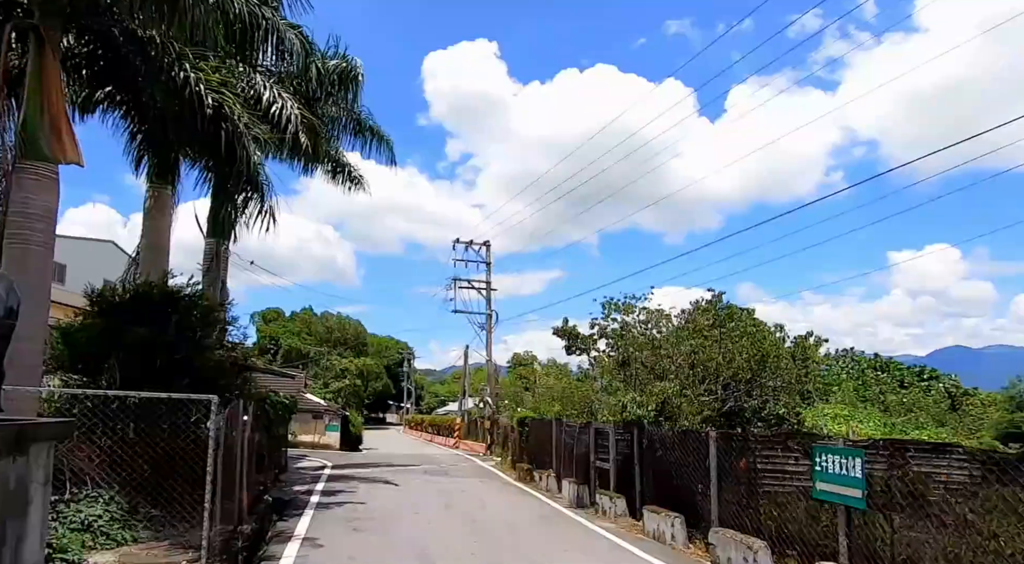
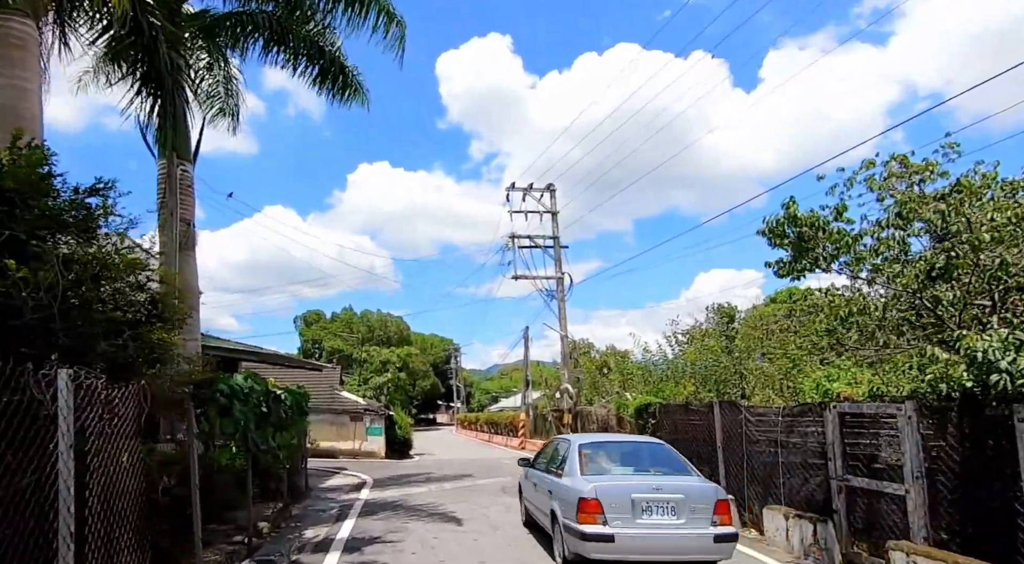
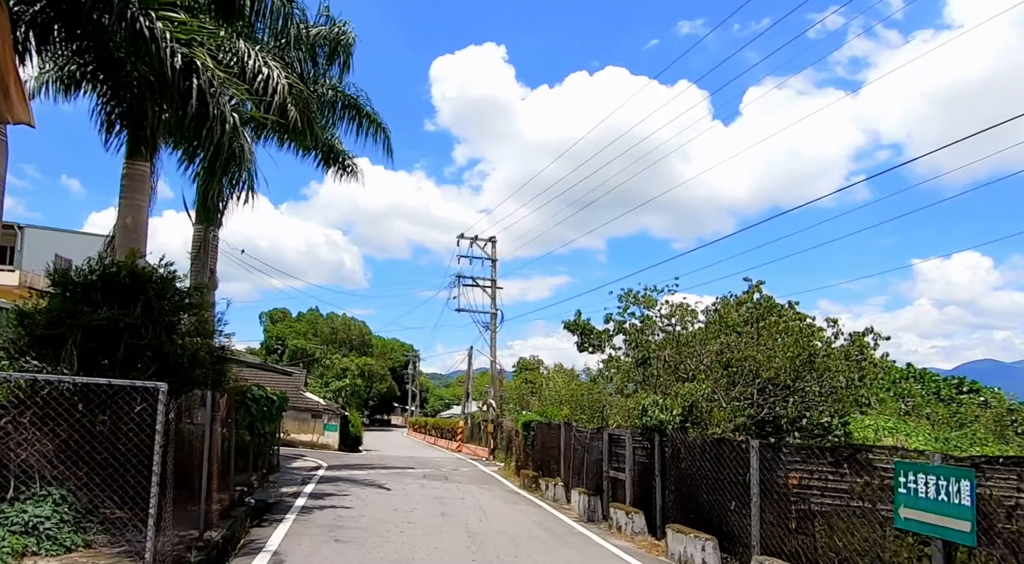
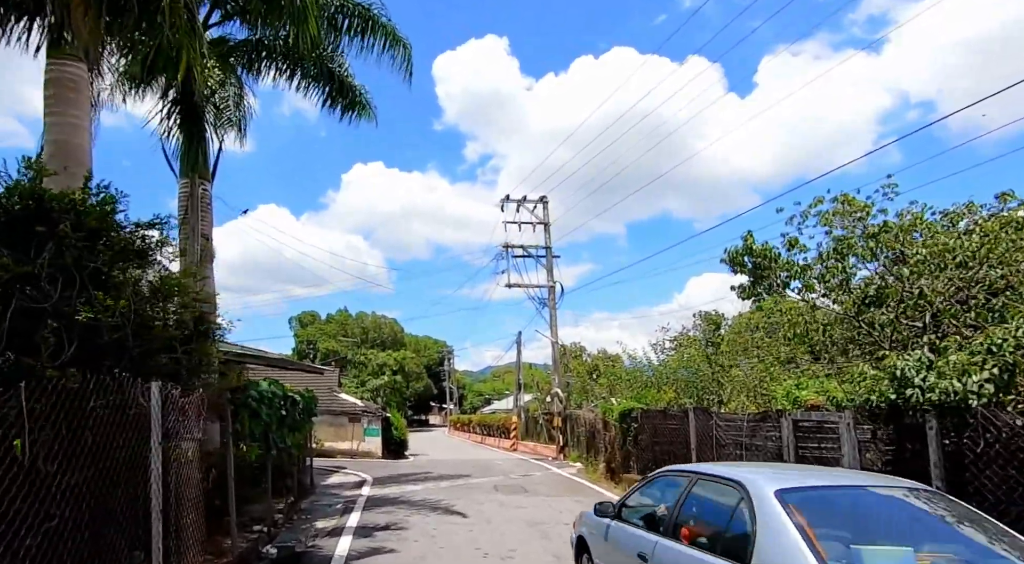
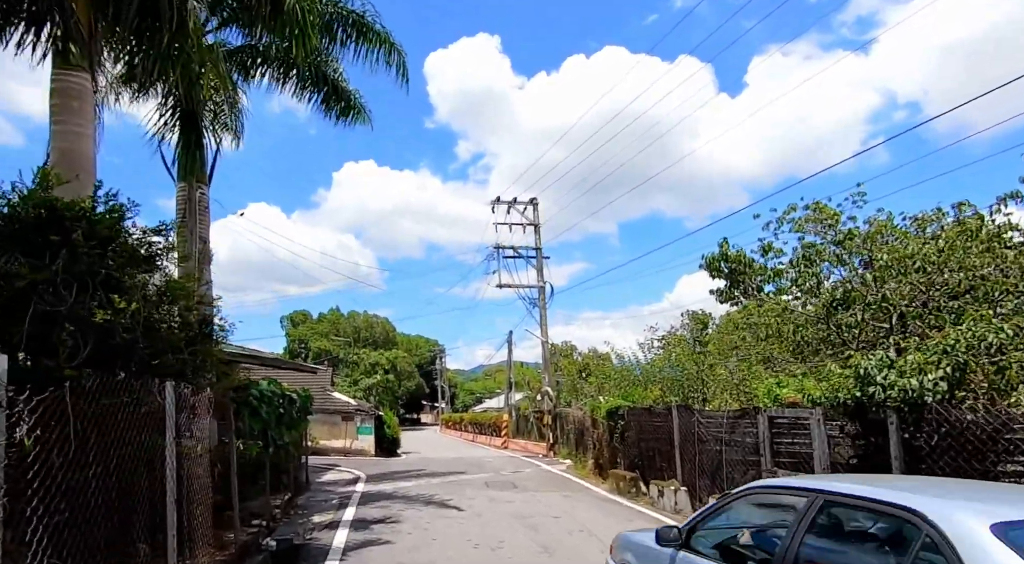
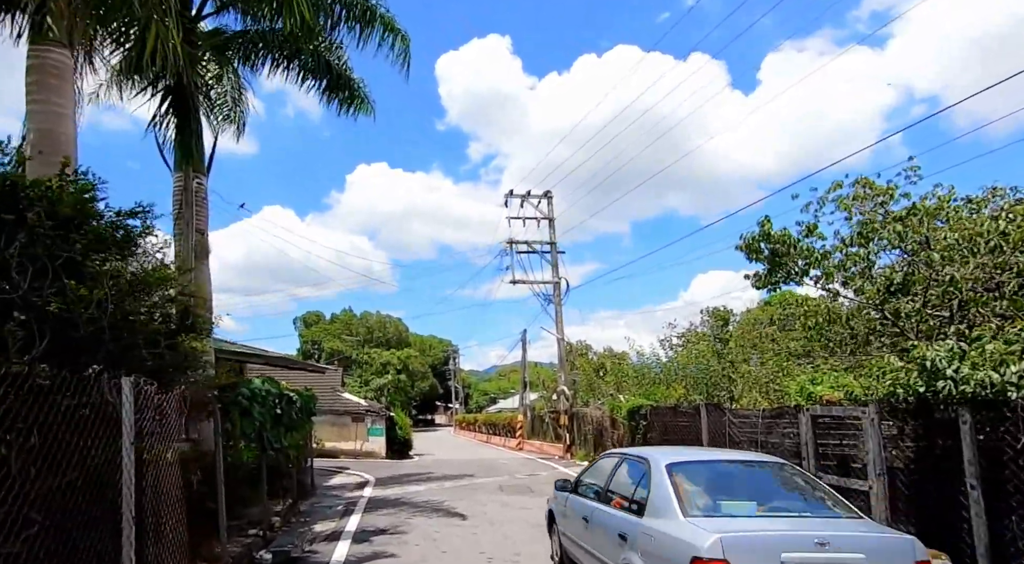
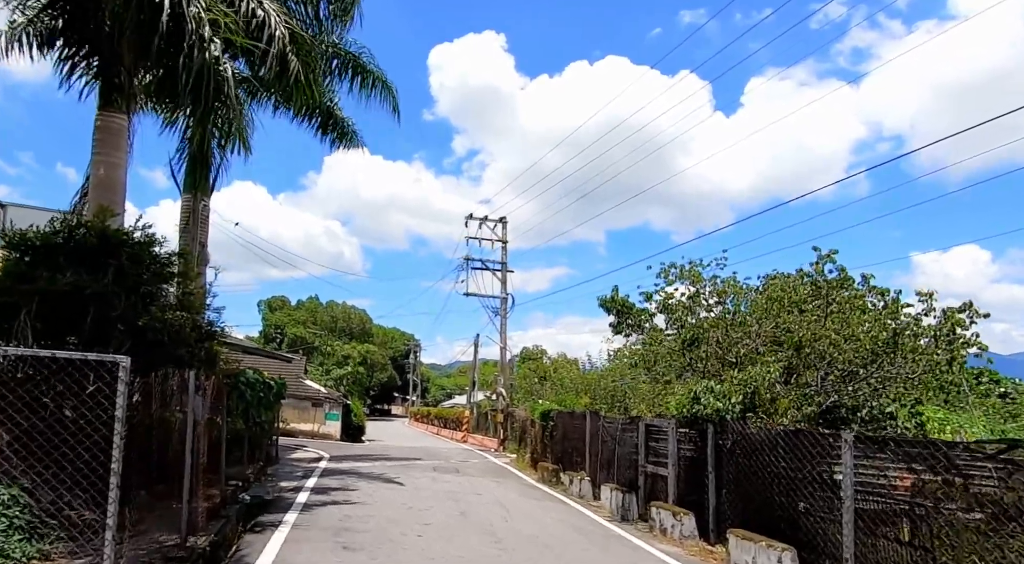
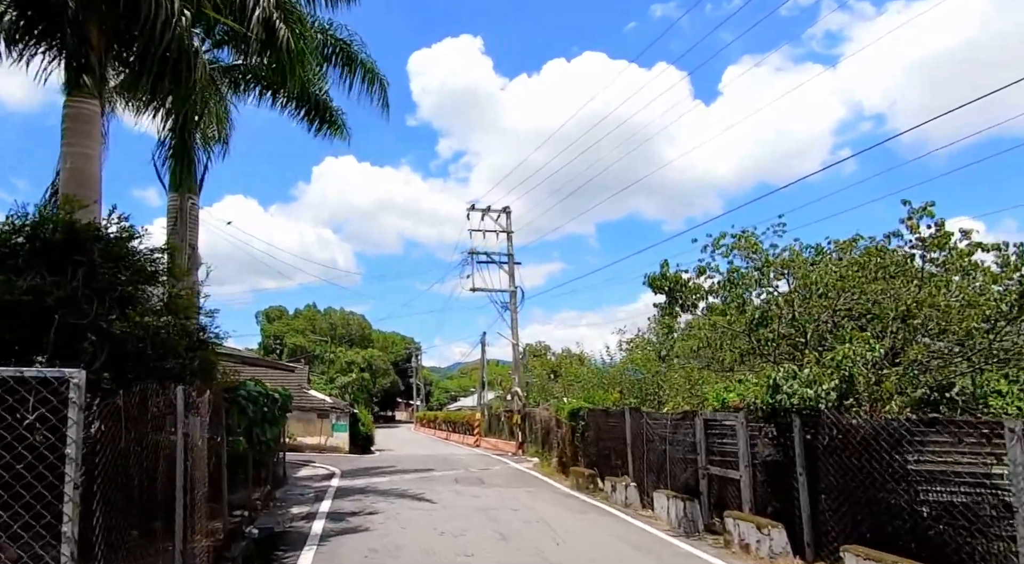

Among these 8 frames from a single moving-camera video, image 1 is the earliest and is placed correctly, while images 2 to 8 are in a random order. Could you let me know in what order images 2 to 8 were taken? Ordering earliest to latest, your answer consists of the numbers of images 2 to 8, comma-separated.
3, 7, 8, 5, 4, 6, 2
